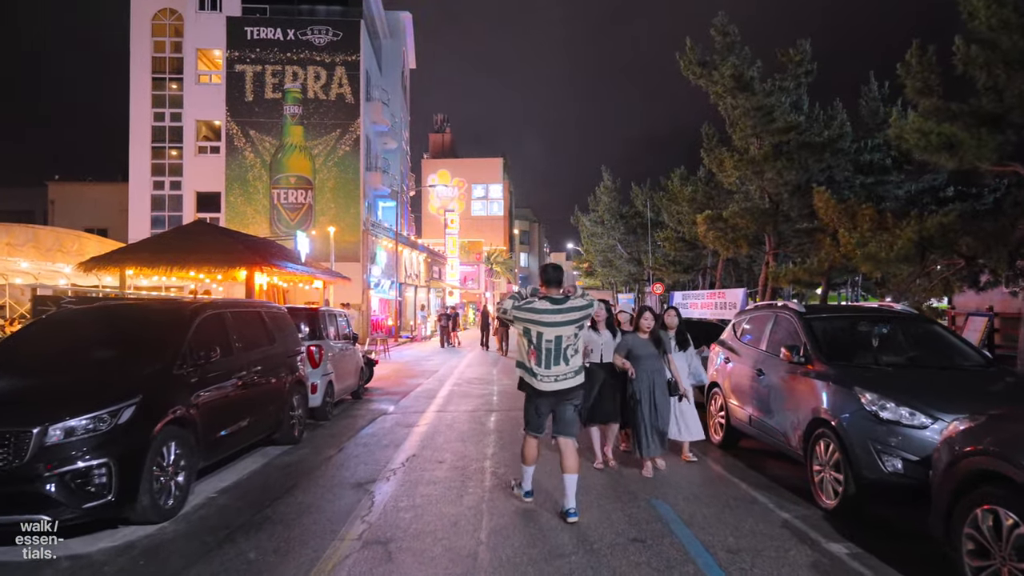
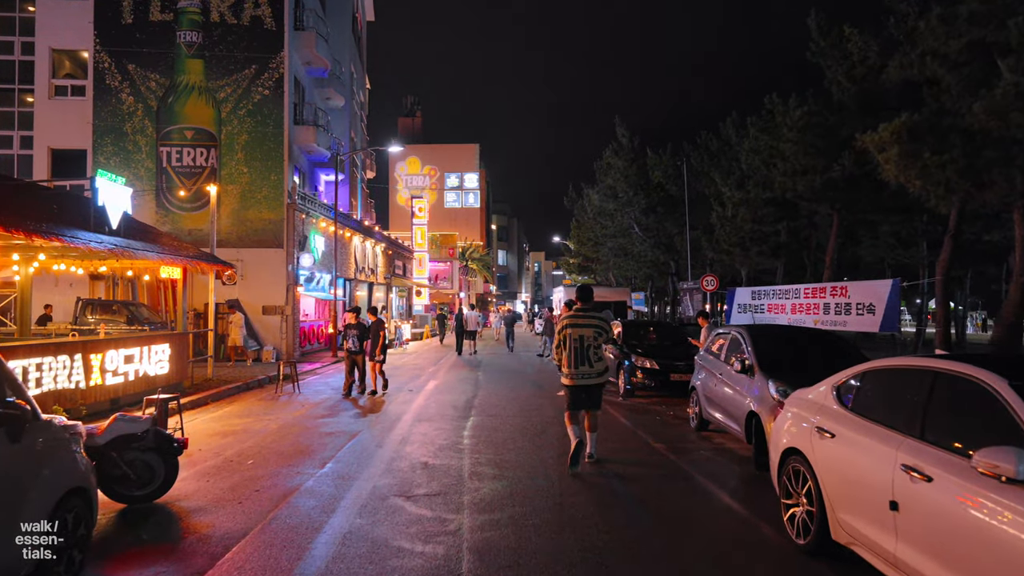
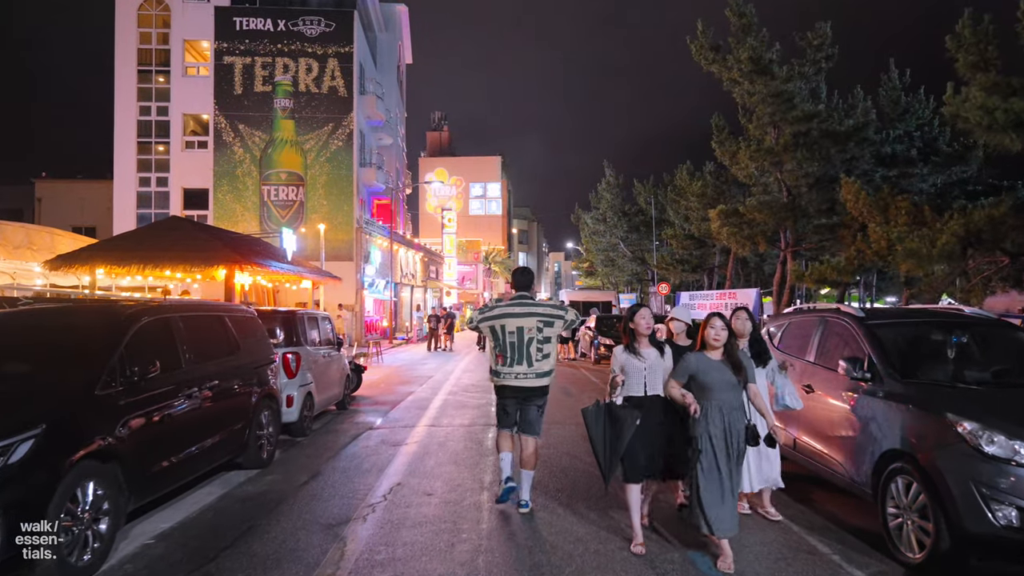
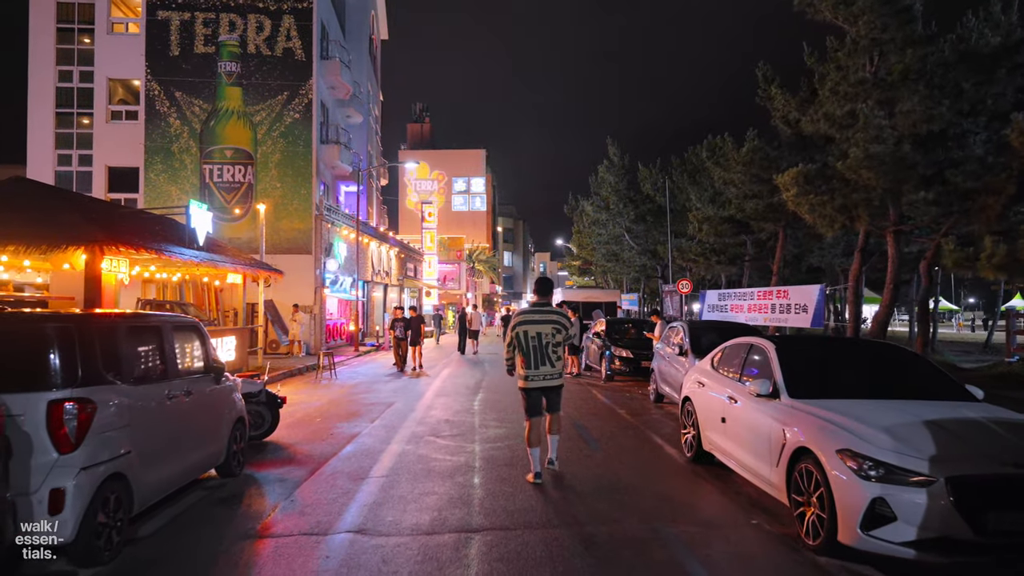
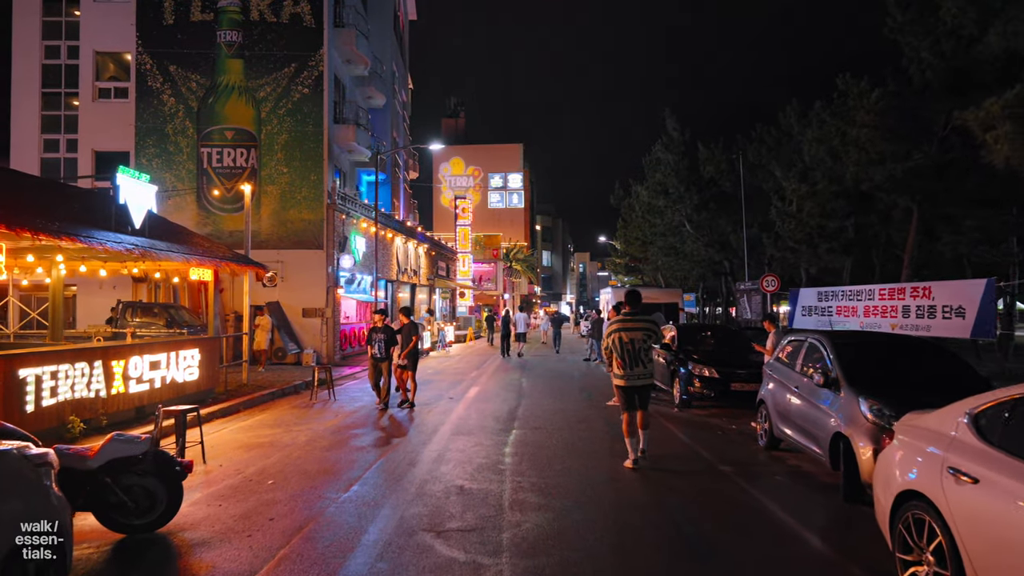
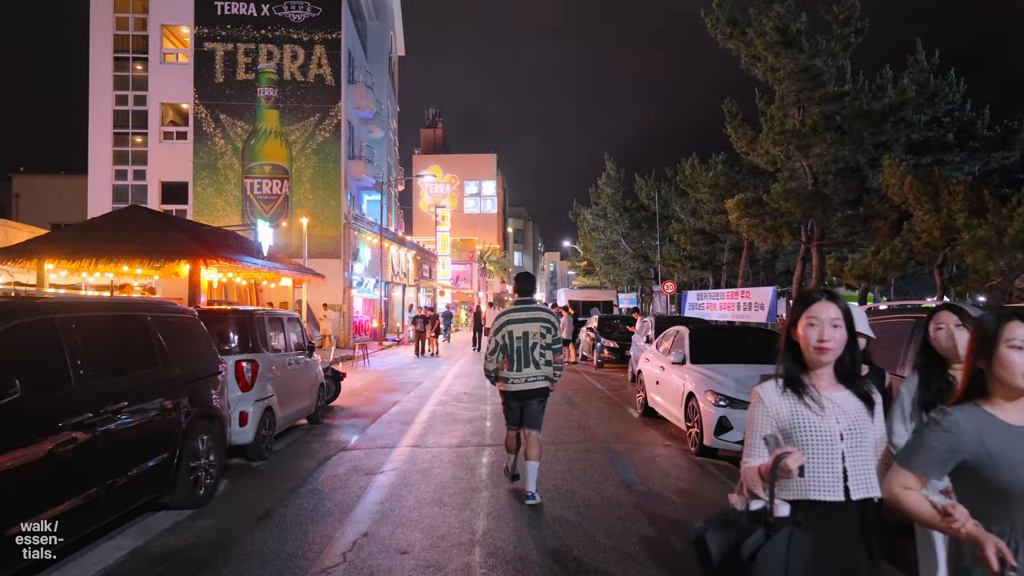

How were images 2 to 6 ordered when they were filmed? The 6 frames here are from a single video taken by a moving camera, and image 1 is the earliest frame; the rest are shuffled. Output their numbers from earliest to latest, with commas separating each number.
3, 6, 4, 2, 5
